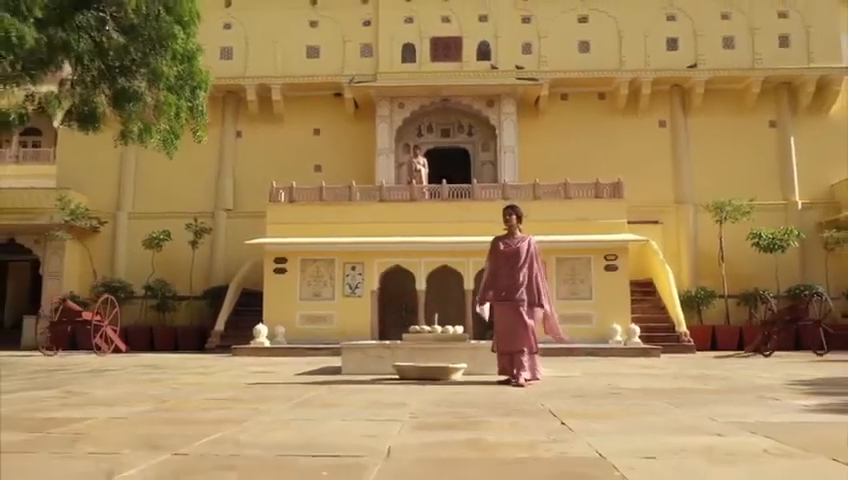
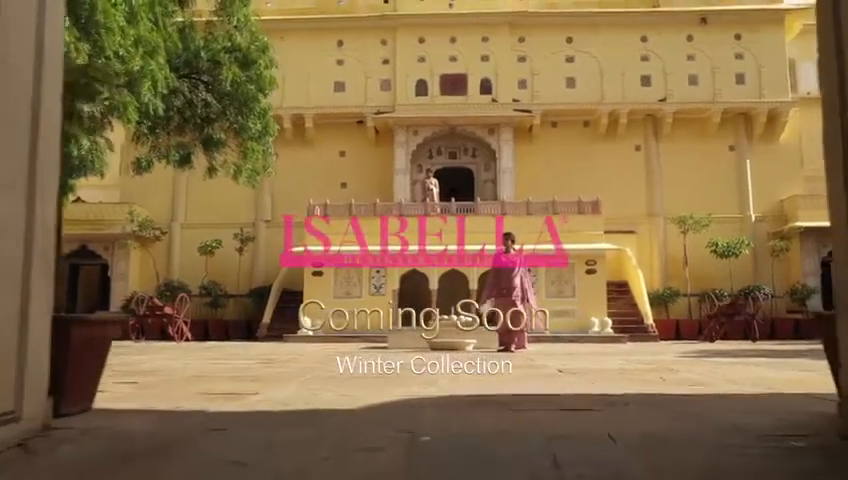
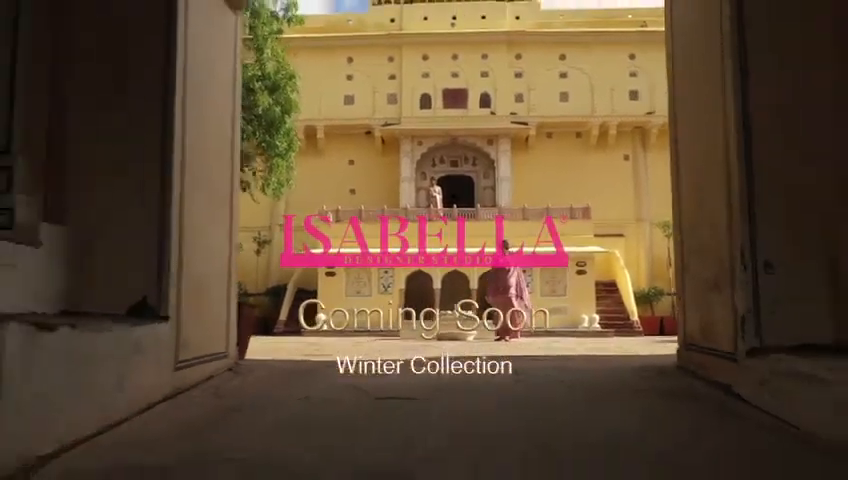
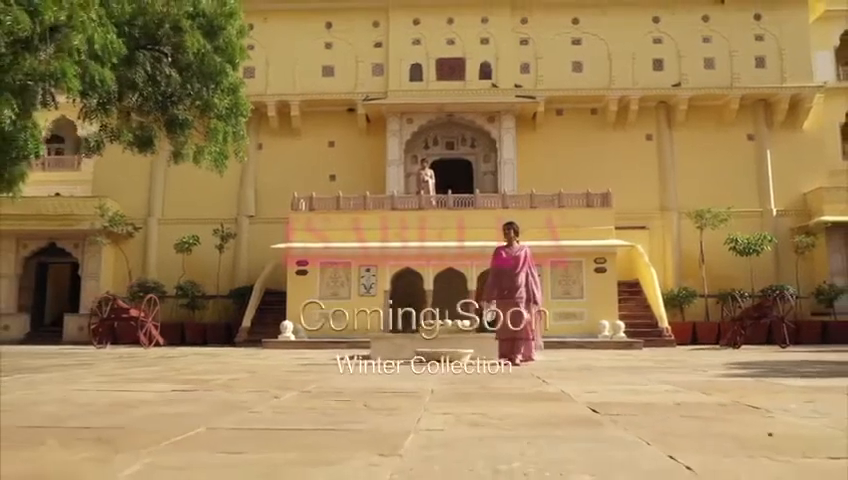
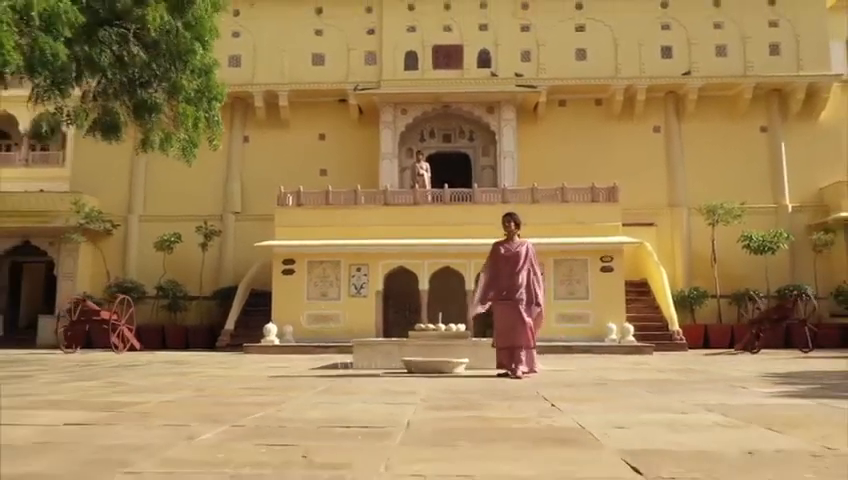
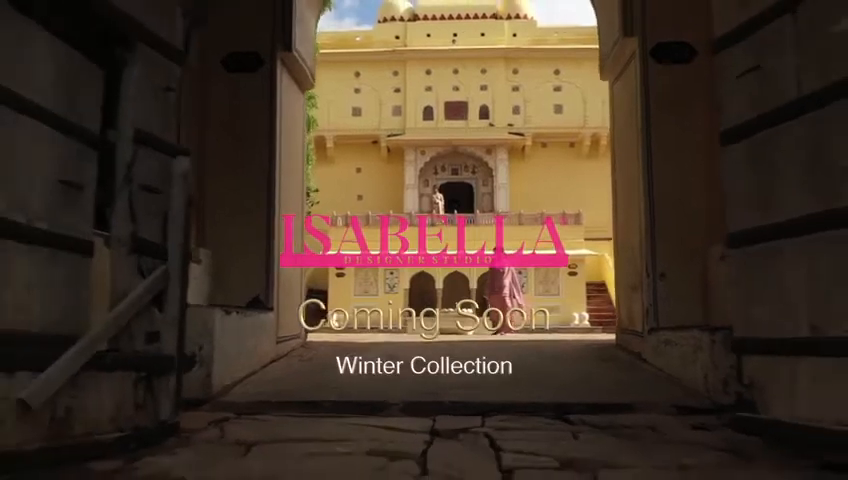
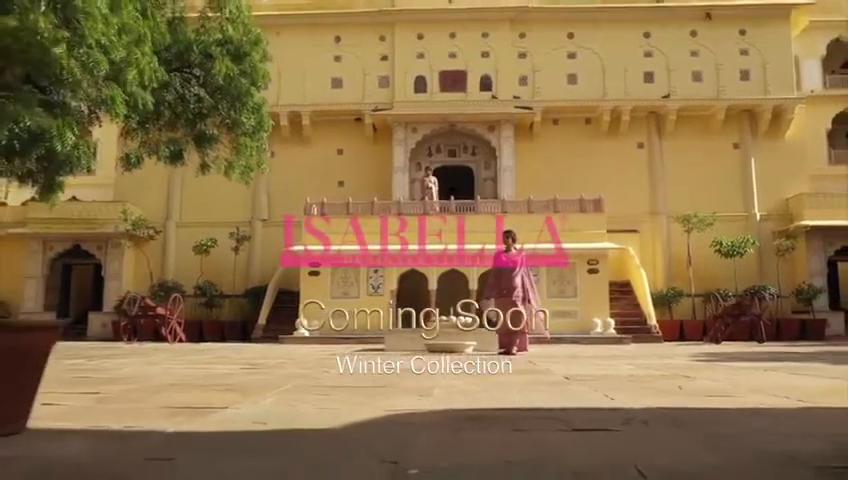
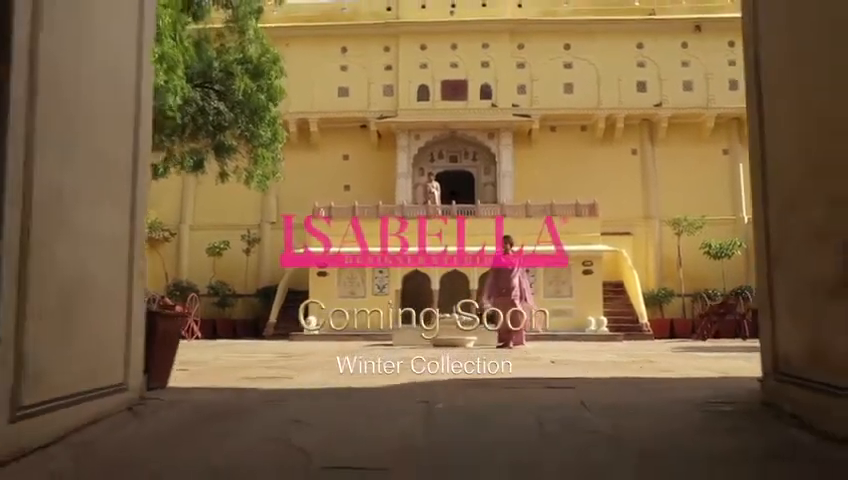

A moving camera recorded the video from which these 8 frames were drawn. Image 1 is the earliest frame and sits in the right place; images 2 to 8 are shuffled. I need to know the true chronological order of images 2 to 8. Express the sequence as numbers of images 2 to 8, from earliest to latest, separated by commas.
5, 4, 7, 2, 8, 3, 6
